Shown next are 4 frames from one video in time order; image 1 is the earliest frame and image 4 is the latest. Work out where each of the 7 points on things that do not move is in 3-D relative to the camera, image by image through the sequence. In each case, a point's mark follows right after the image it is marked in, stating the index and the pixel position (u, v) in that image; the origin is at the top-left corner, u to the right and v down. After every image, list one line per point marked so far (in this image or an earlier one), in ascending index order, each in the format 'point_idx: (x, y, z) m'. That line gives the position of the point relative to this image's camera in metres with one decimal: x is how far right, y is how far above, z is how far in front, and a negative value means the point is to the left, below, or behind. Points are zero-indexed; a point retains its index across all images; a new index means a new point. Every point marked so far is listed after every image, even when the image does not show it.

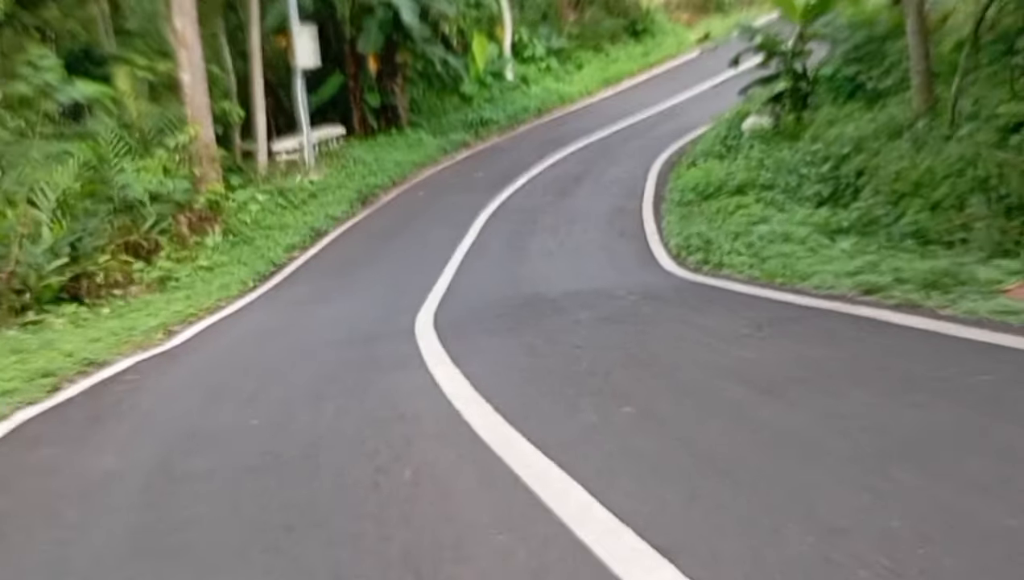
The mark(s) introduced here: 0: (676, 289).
0: (+2.4, 0.0, +8.6) m
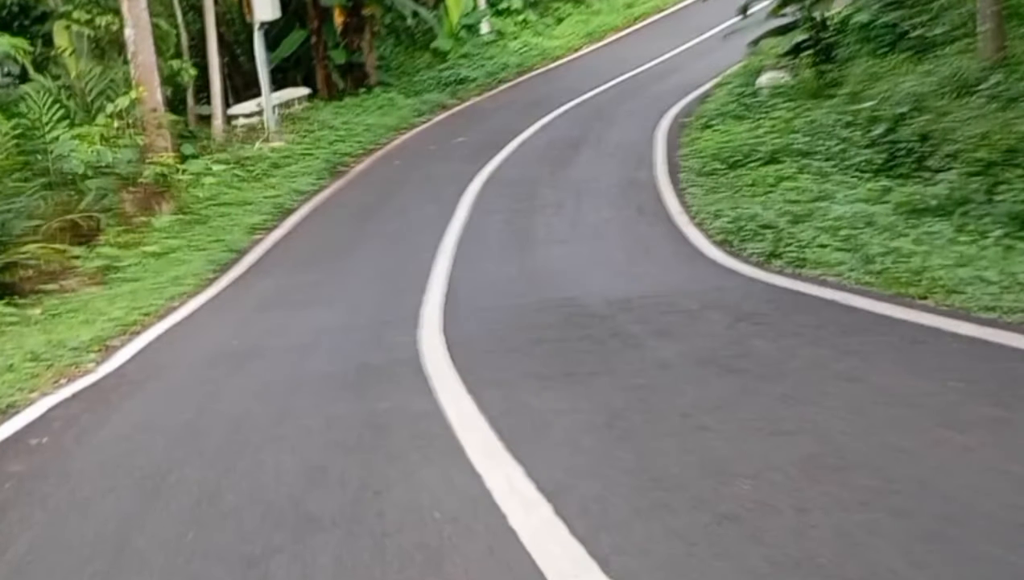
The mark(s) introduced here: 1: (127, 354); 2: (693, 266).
0: (+2.9, -0.1, +6.6) m
1: (-6.1, -1.0, +9.1) m
2: (+3.0, +0.4, +9.5) m
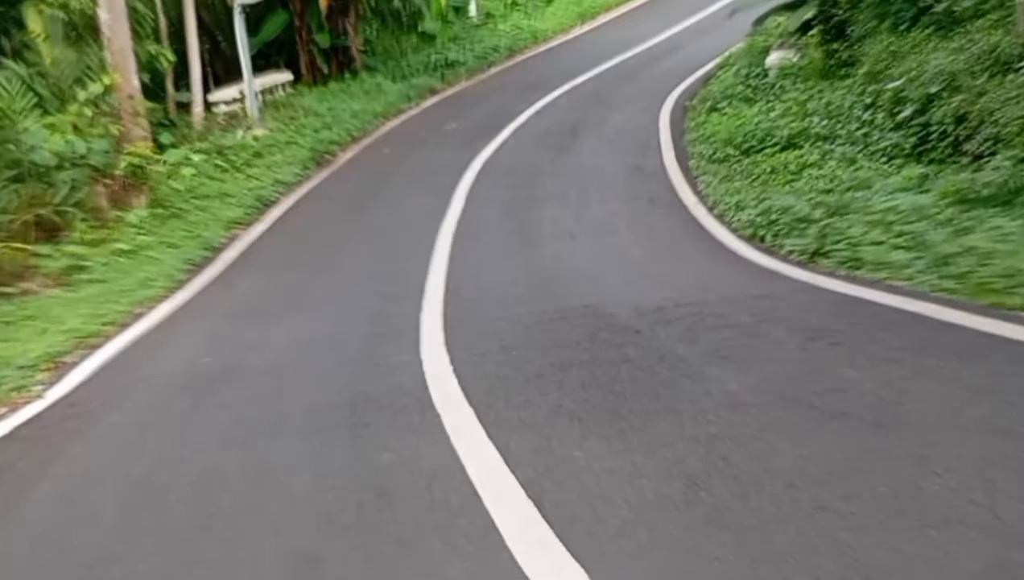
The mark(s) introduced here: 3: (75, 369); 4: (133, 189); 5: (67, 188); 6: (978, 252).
0: (+3.2, -0.3, +5.6) m
1: (-5.9, -1.2, +8.0) m
2: (+3.1, +0.4, +8.5) m
3: (-6.2, -1.2, +8.3) m
4: (-10.1, +2.6, +15.3) m
5: (-10.9, +2.5, +14.2) m
6: (+5.2, +0.4, +6.5) m
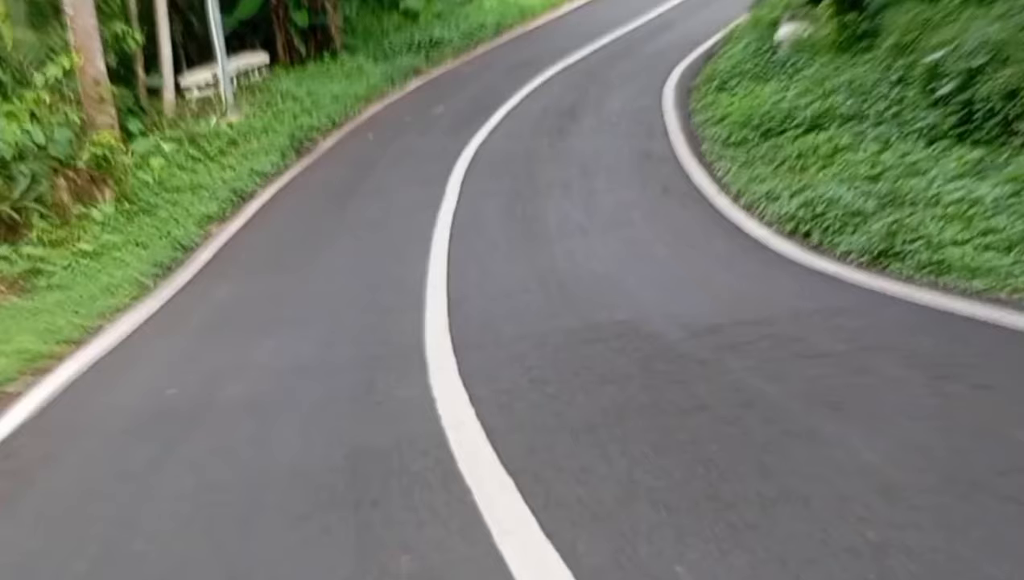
0: (+3.5, -0.4, +4.5) m
1: (-5.6, -1.5, +6.7) m
2: (+3.4, +0.3, +7.3) m
3: (-6.0, -1.4, +7.0) m
4: (-10.1, +2.4, +13.8) m
5: (-10.9, +2.3, +12.7) m
6: (+5.5, +0.3, +5.4) m
